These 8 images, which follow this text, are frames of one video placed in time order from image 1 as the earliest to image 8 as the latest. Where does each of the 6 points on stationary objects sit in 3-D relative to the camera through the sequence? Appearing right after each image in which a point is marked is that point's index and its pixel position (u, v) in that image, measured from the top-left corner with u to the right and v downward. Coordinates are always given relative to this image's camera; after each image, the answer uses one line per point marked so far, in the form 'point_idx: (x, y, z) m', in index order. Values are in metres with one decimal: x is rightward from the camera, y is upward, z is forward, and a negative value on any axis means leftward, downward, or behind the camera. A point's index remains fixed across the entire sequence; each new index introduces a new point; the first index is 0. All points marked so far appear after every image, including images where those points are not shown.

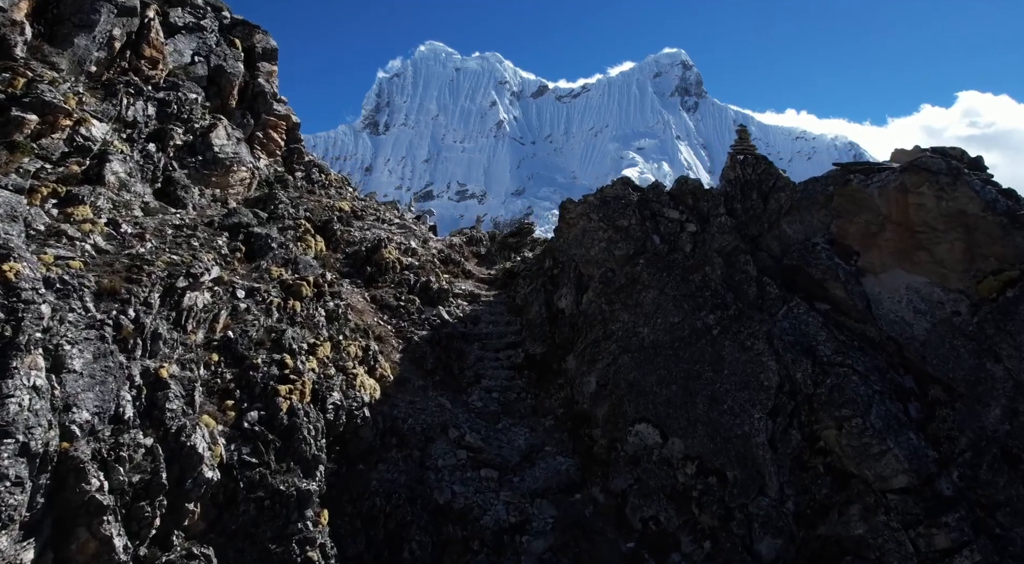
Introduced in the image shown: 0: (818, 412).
0: (+8.6, -3.7, +19.3) m
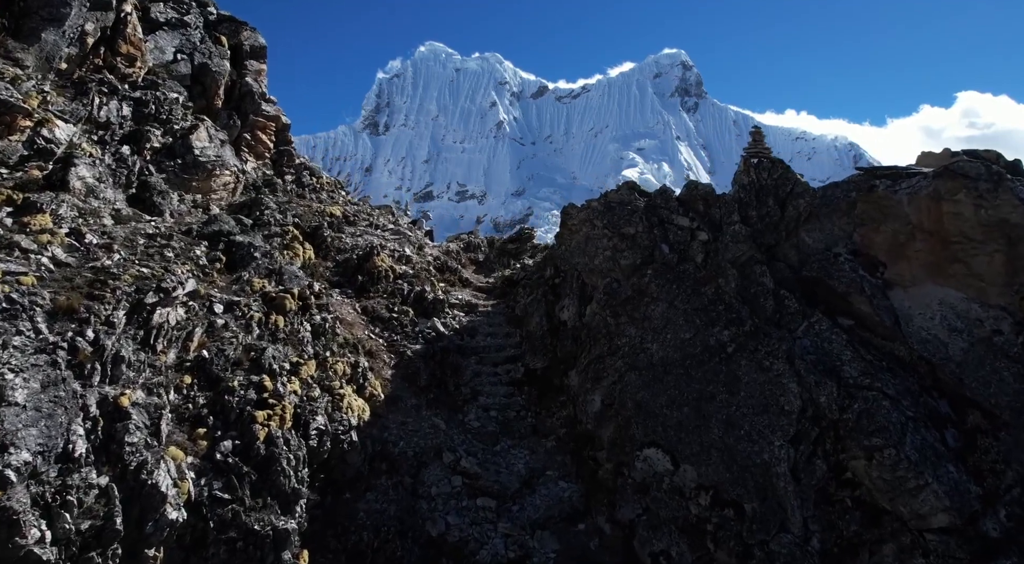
0: (+8.6, -4.1, +17.7) m
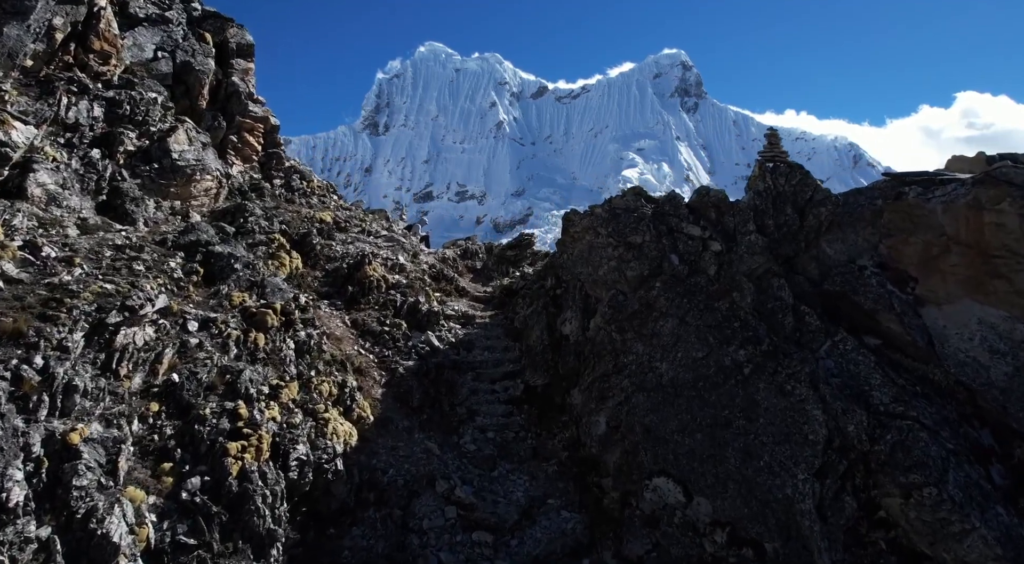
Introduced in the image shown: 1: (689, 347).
0: (+8.5, -4.5, +16.1) m
1: (+5.2, -1.9, +20.0) m
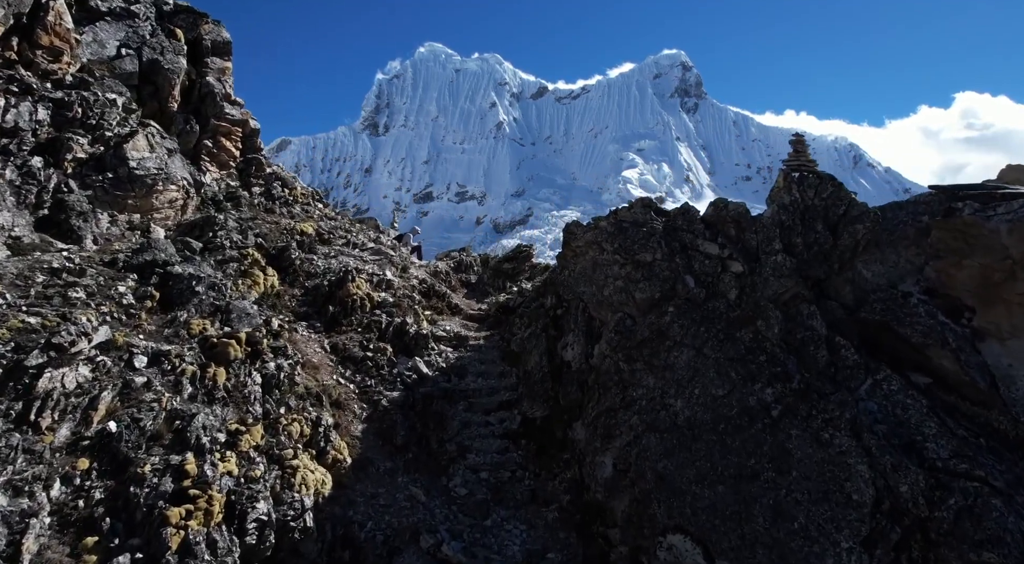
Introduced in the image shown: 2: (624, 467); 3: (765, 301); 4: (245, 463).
0: (+8.4, -5.2, +13.7) m
1: (+5.0, -2.6, +17.6) m
2: (+3.0, -4.9, +18.1) m
3: (+6.7, -0.5, +18.0) m
4: (-6.1, -4.2, +15.8) m
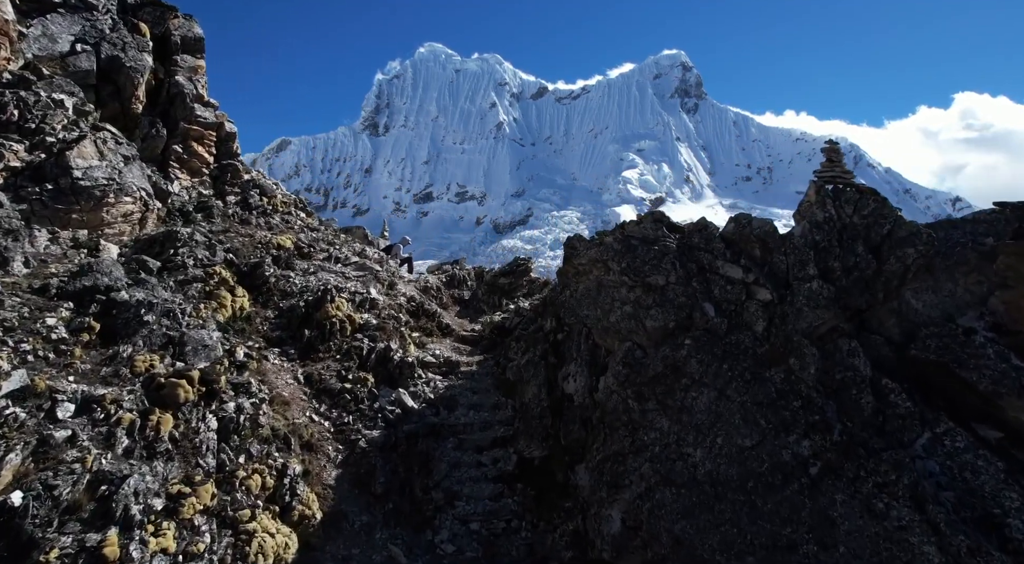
0: (+8.2, -5.9, +11.3) m
1: (+4.9, -3.3, +15.2) m
2: (+2.8, -5.7, +15.7) m
3: (+6.5, -1.2, +15.6) m
4: (-6.3, -4.9, +13.3) m
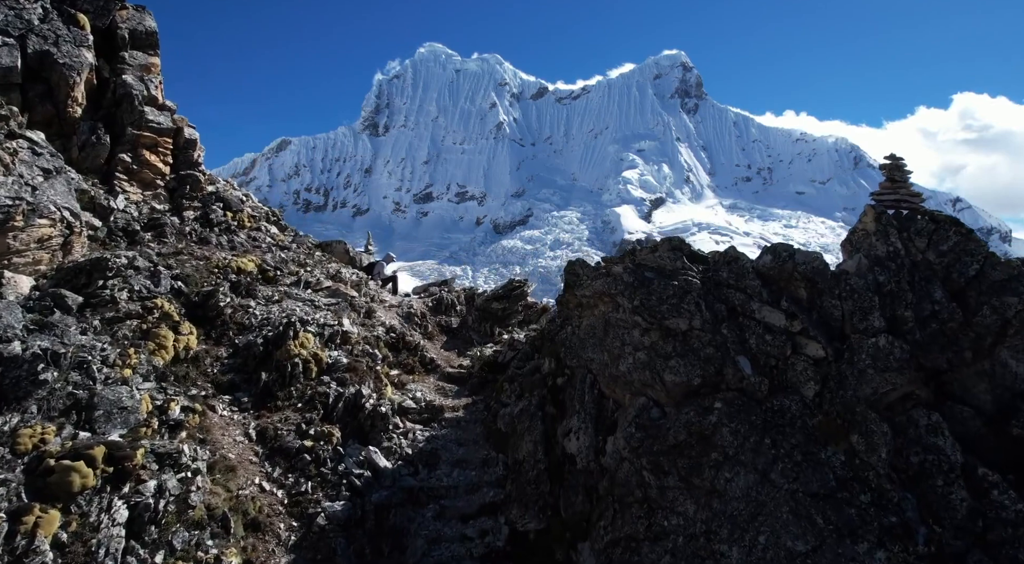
0: (+8.0, -6.9, +8.0) m
1: (+4.7, -4.3, +11.9) m
2: (+2.6, -6.6, +12.4) m
3: (+6.3, -2.2, +12.3) m
4: (-6.5, -5.8, +10.0) m
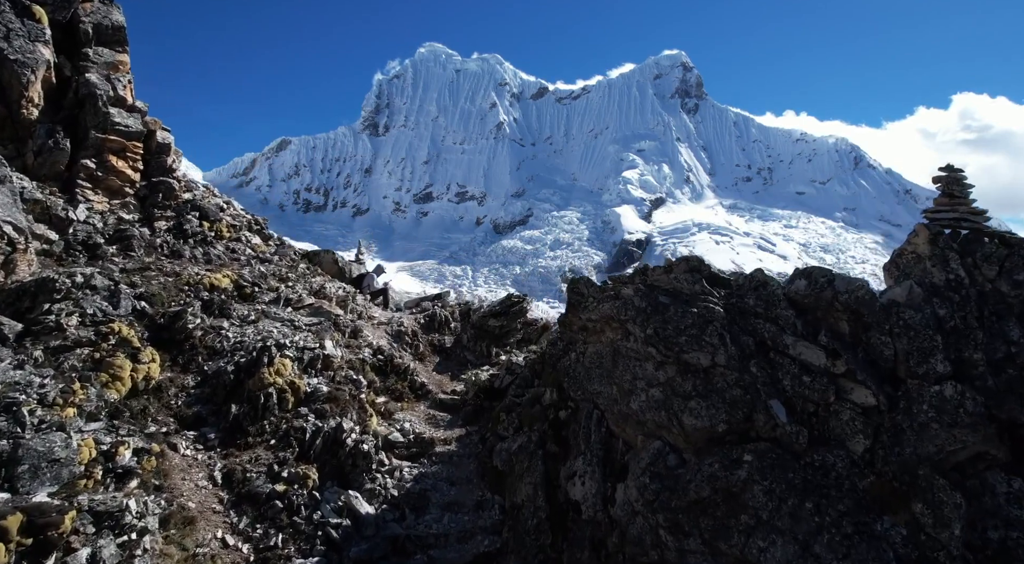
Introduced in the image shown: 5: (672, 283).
0: (+7.9, -7.5, +6.0) m
1: (+4.6, -4.9, +9.9) m
2: (+2.5, -7.2, +10.4) m
3: (+6.2, -2.8, +10.3) m
4: (-6.6, -6.4, +8.1) m
5: (+3.3, -0.1, +14.2) m
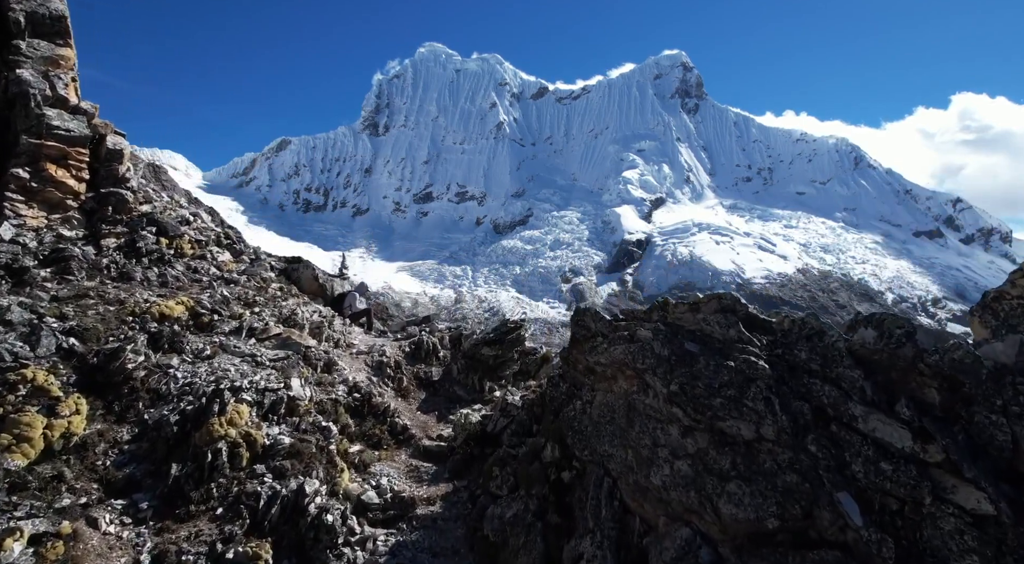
0: (+7.8, -8.2, +3.2) m
1: (+4.5, -5.6, +7.1) m
2: (+2.4, -8.0, +7.6) m
3: (+6.1, -3.6, +7.5) m
4: (-6.7, -7.2, +5.2) m
5: (+3.2, -0.9, +11.3) m
